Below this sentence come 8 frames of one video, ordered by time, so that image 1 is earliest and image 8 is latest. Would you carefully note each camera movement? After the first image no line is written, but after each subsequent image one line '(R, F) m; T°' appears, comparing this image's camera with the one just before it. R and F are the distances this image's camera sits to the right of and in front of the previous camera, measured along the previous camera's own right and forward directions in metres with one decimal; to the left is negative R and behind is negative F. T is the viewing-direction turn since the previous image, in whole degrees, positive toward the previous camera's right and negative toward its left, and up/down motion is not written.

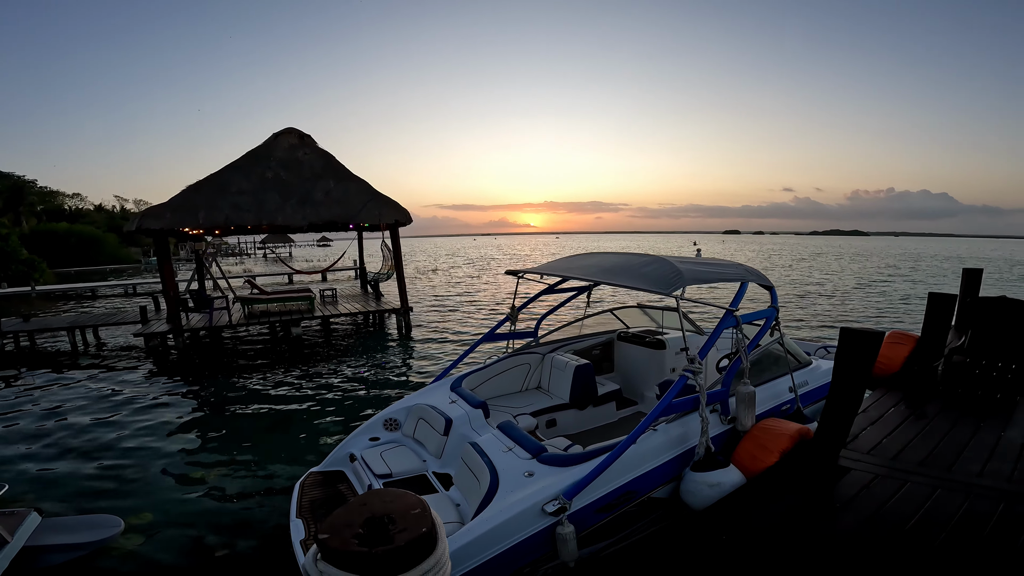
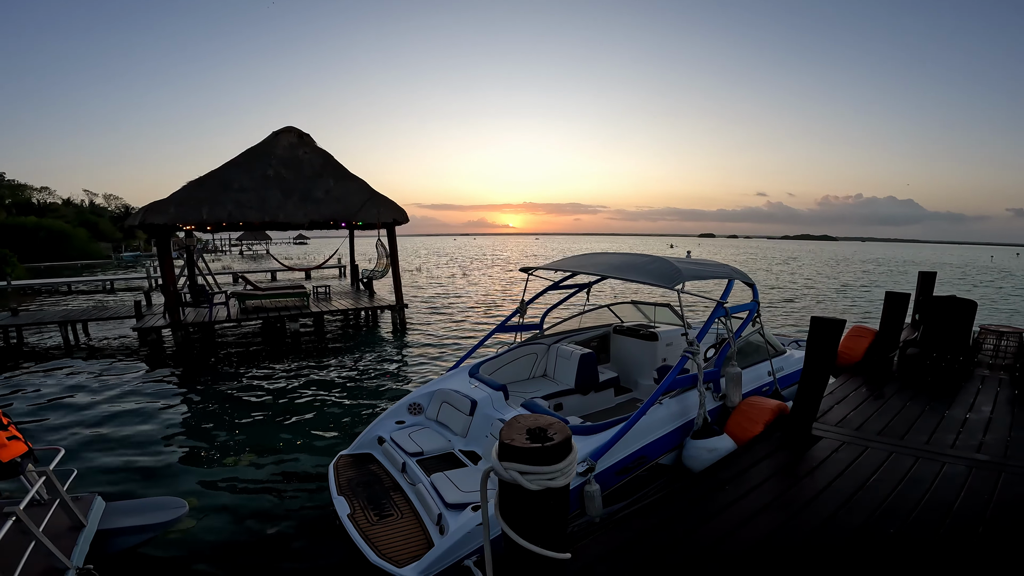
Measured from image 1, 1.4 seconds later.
(-0.5, -0.5) m; +3°
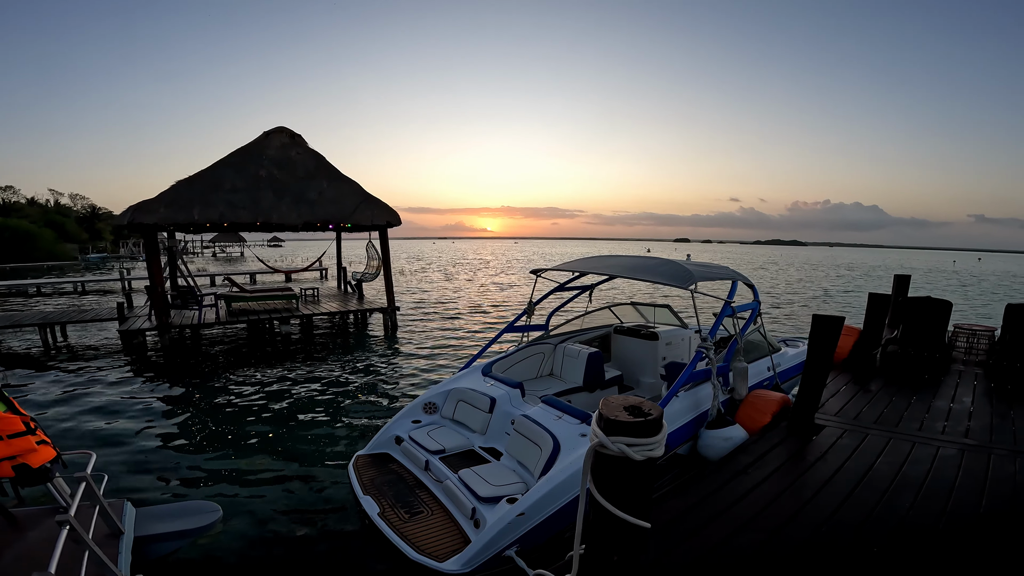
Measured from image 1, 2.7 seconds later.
(-0.5, -0.1) m; +3°
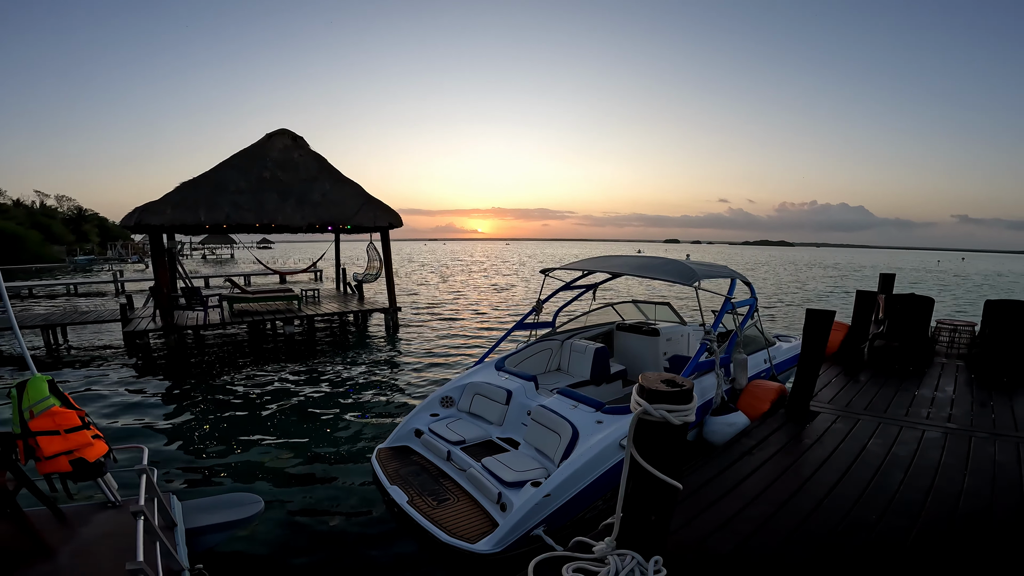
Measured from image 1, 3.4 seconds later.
(-0.3, -0.3) m; +1°
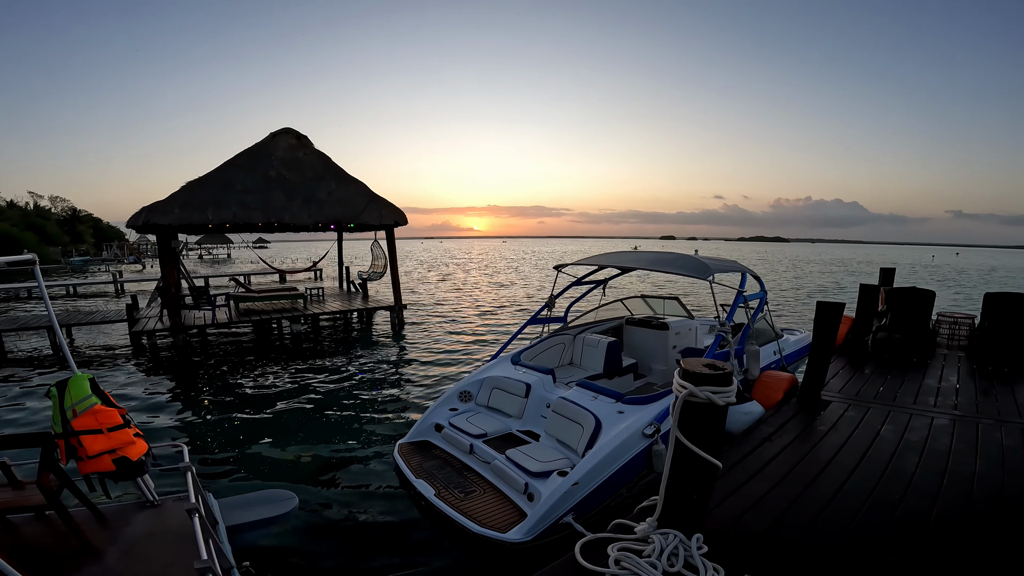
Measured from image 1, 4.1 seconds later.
(-0.3, -0.1) m; 0°
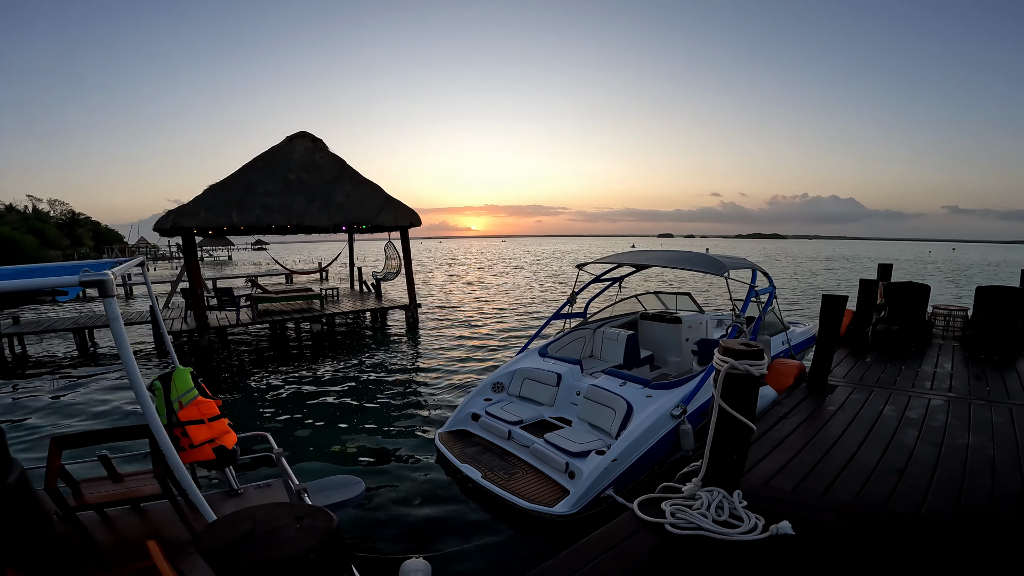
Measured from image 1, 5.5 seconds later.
(-0.5, -0.5) m; 0°
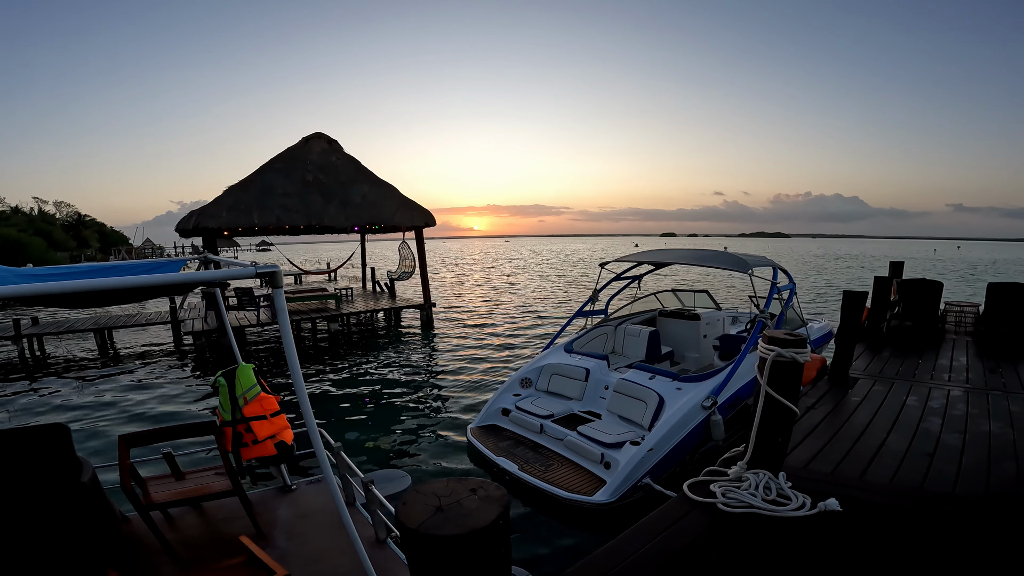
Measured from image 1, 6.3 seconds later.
(-0.4, -0.2) m; 0°
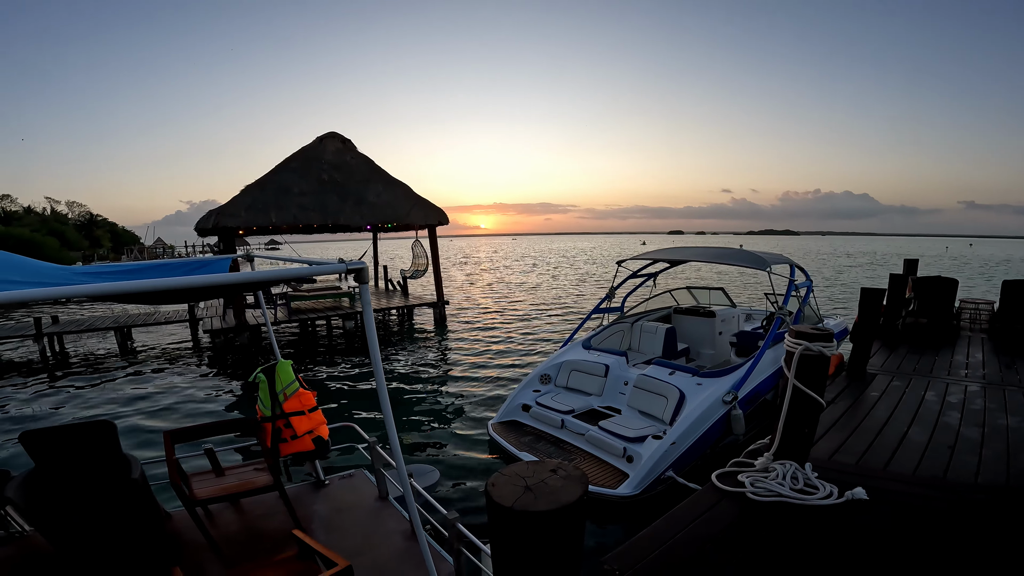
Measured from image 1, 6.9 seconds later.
(-0.2, -0.1) m; -1°
